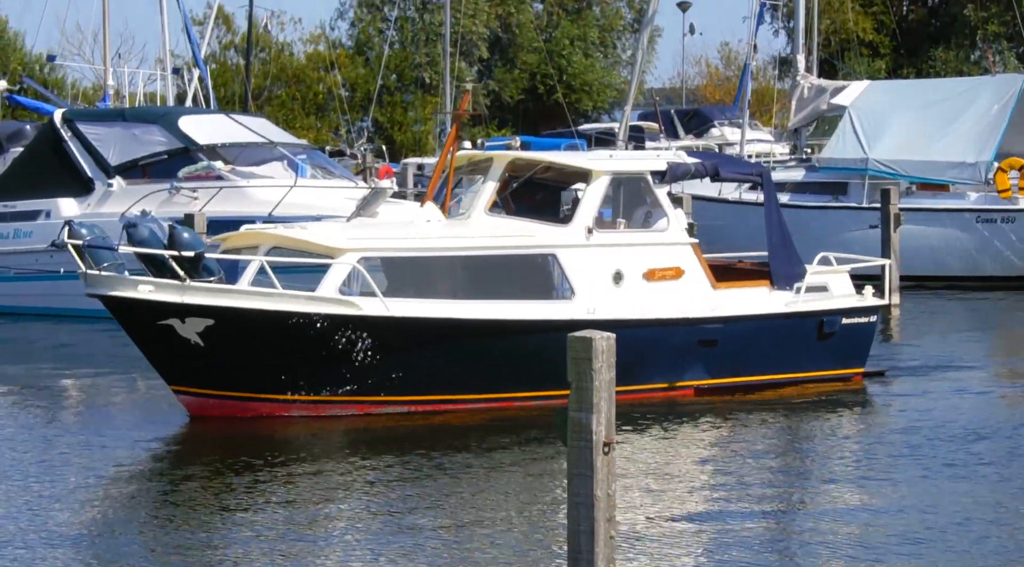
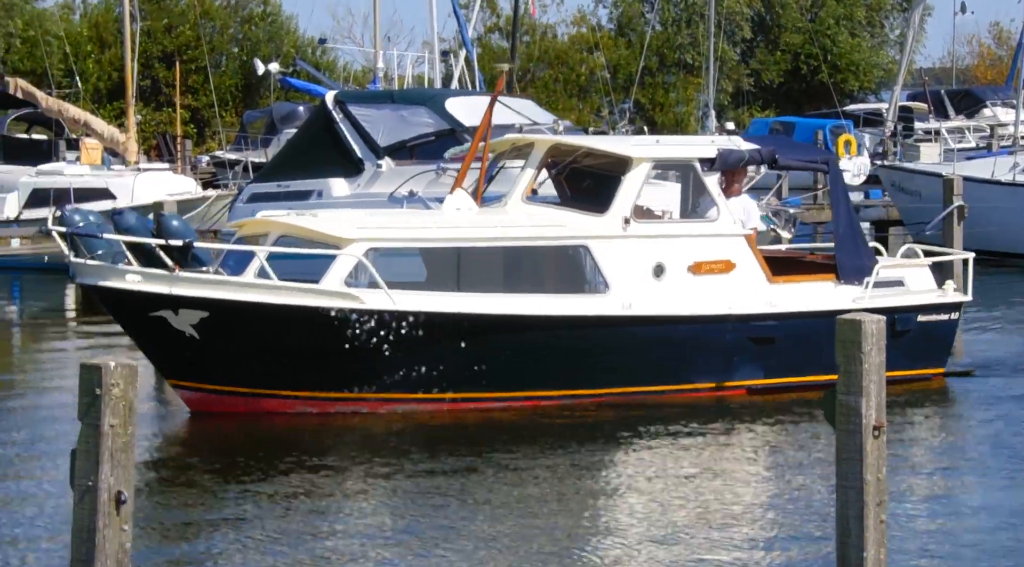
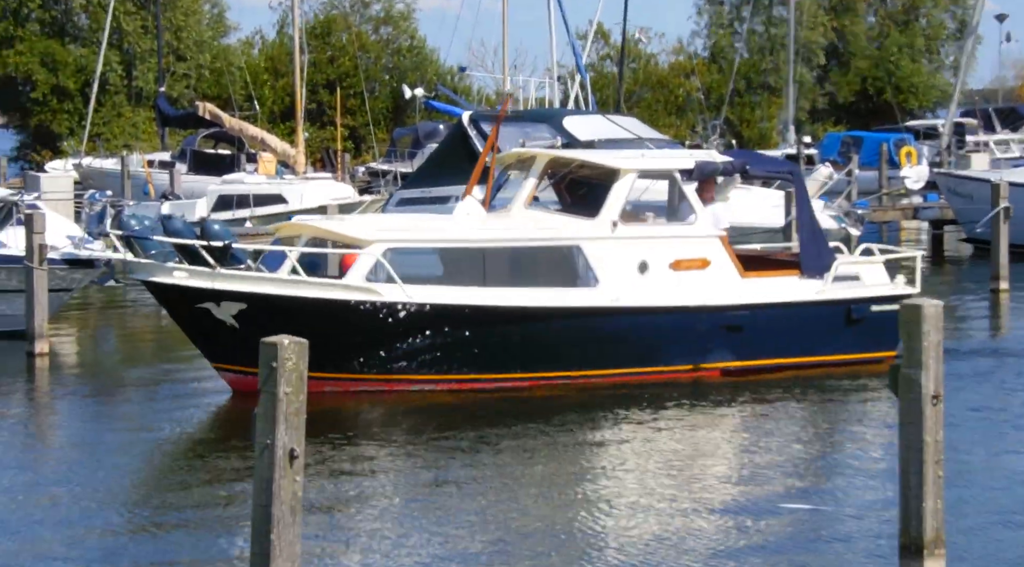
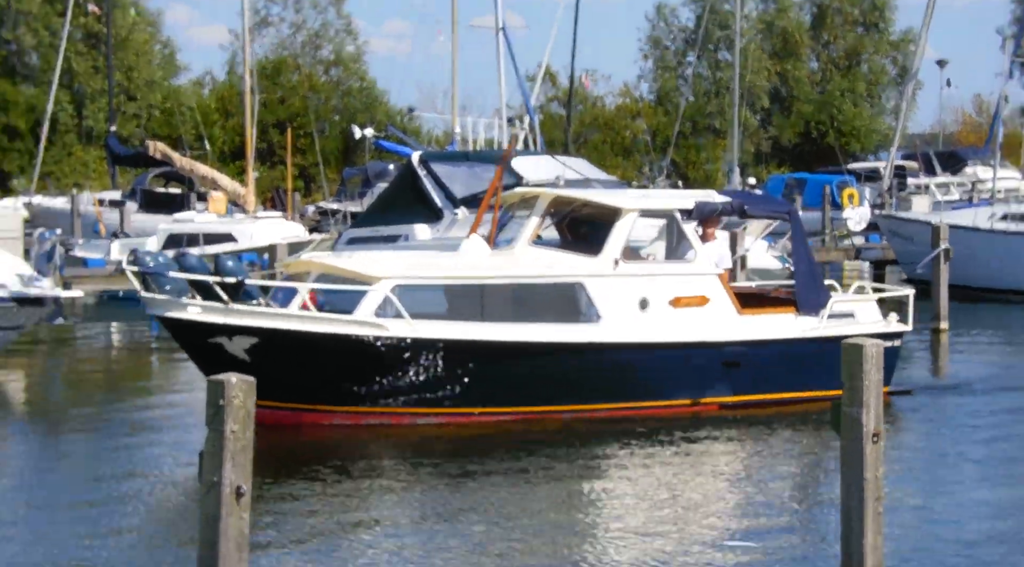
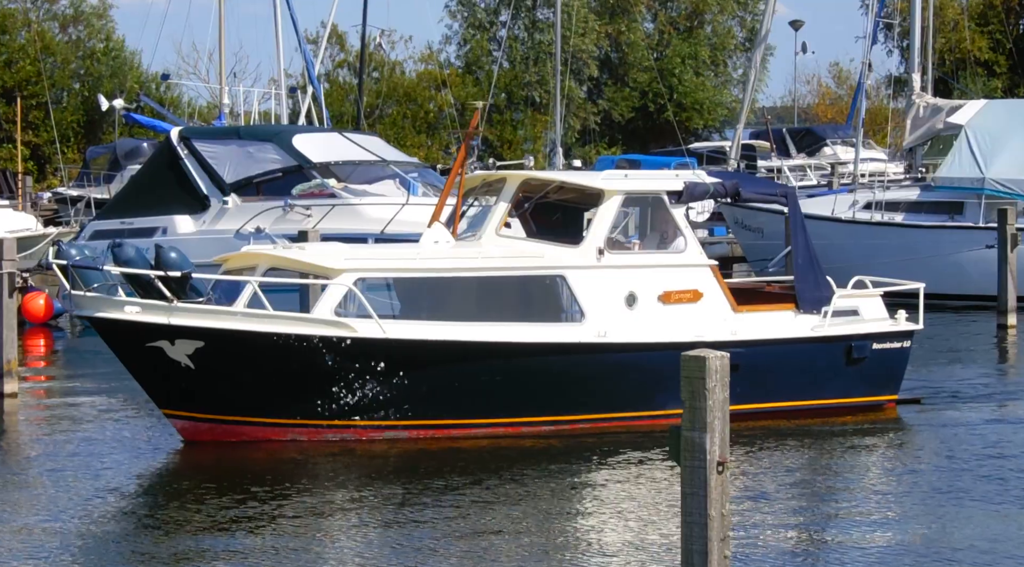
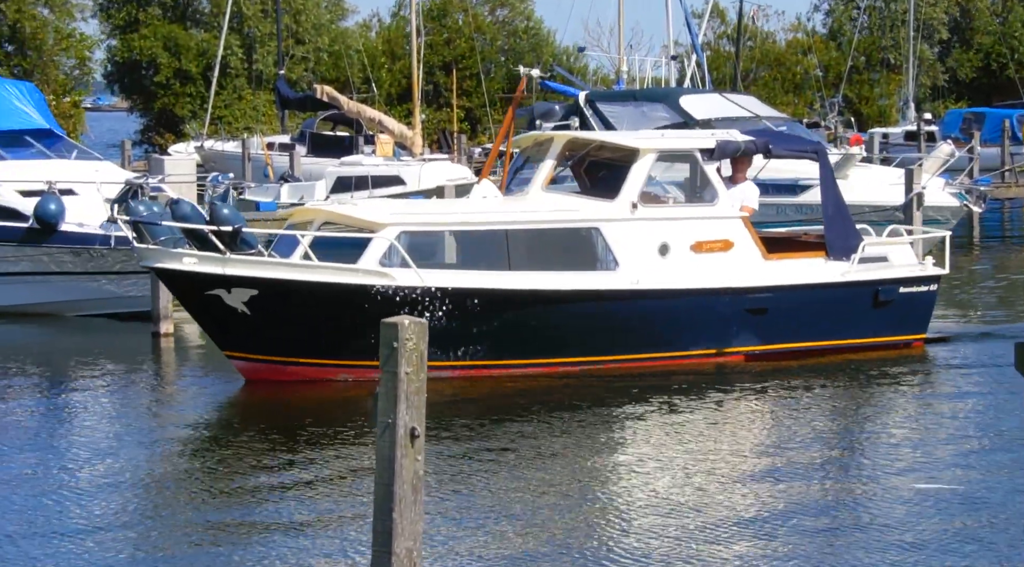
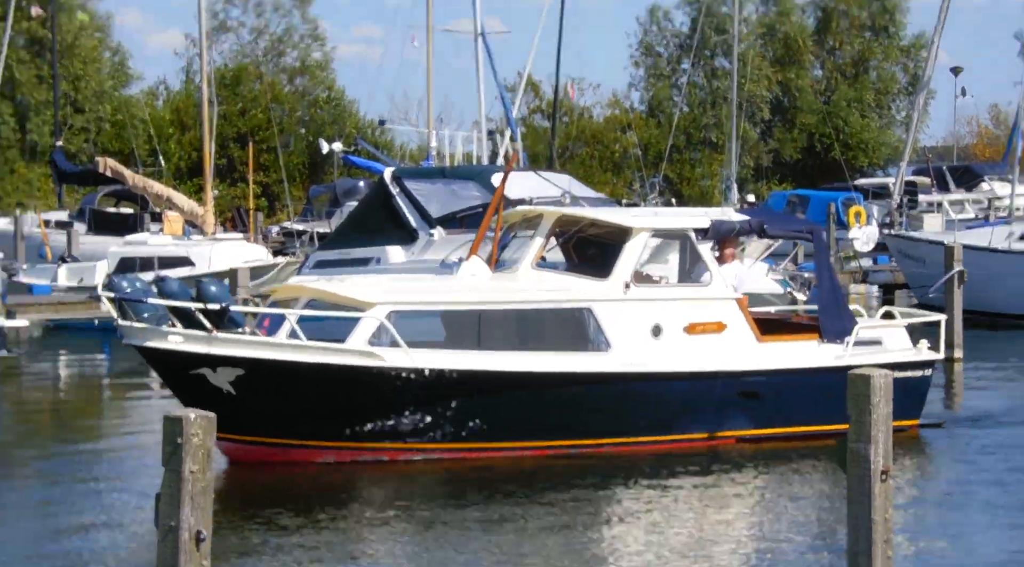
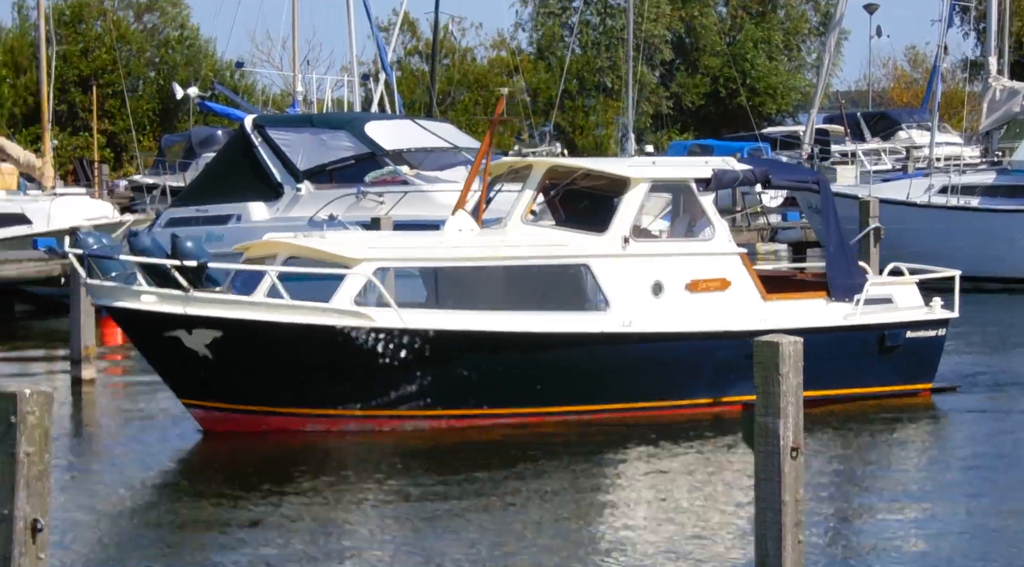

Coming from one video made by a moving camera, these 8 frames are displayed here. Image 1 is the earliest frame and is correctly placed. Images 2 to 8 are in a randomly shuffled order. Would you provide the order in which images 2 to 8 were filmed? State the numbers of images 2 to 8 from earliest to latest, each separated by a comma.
5, 8, 2, 7, 4, 3, 6
